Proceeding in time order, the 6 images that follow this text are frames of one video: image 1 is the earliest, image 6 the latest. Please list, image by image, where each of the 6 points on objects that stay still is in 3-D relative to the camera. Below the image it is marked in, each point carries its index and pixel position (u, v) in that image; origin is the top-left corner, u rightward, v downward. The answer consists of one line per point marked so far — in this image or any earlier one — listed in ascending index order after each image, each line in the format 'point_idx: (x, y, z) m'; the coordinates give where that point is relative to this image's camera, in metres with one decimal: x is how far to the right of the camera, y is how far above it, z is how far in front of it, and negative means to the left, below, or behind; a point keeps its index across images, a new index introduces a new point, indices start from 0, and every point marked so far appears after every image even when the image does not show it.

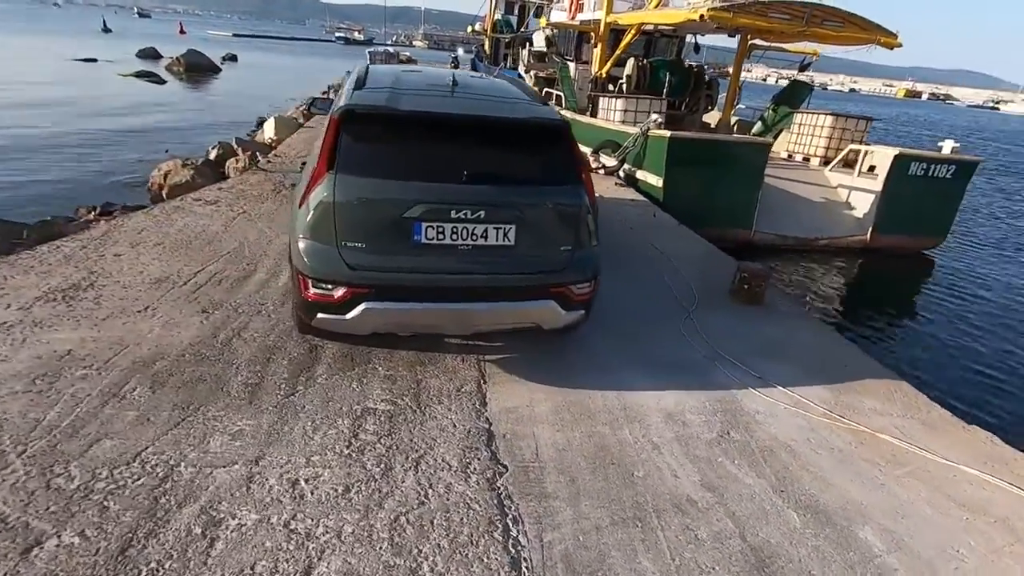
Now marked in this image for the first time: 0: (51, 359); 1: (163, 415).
0: (-2.7, -0.4, +3.2) m
1: (-1.8, -0.6, +2.8) m
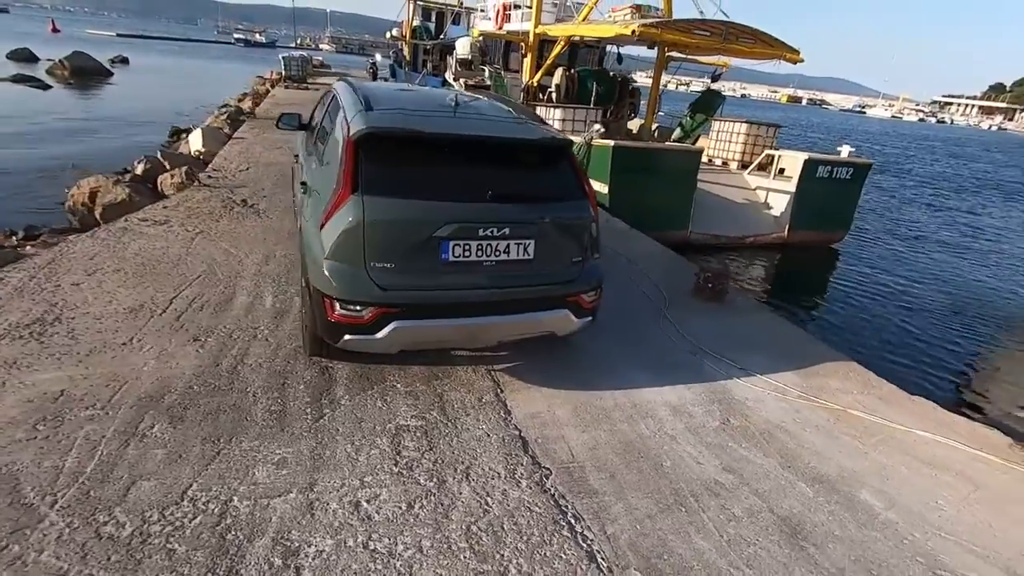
0: (-2.5, -0.6, +2.9) m
1: (-1.6, -0.8, +2.7) m
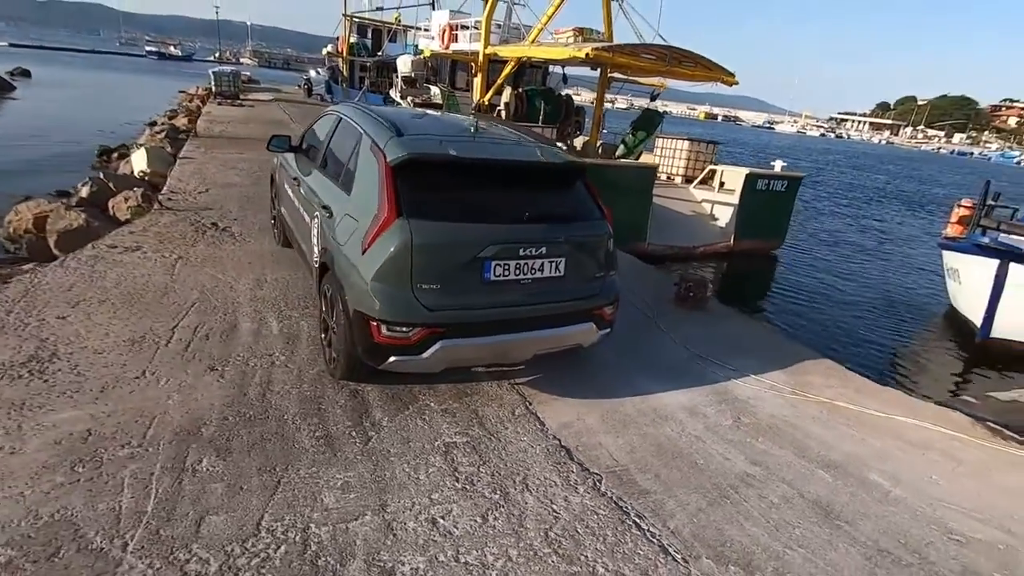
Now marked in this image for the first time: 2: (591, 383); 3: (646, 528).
0: (-2.2, -0.8, +2.8) m
1: (-1.3, -0.9, +2.6) m
2: (+0.6, -0.7, +4.0) m
3: (+0.6, -1.1, +2.6) m
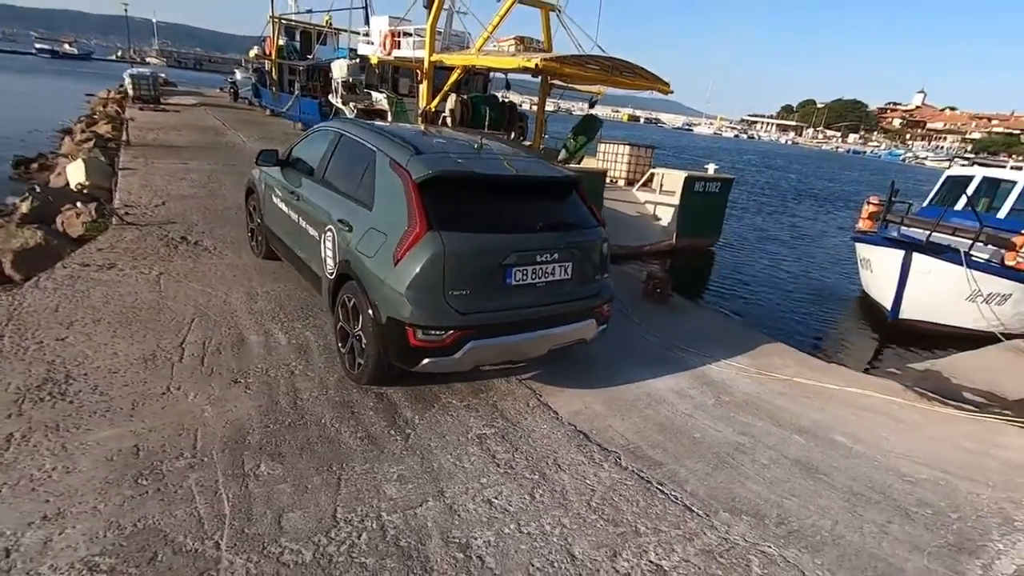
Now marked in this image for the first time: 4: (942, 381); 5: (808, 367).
0: (-2.0, -0.9, +2.9) m
1: (-1.0, -1.0, +2.8) m
2: (+0.6, -0.7, +4.4) m
3: (+0.9, -1.1, +3.0) m
4: (+4.8, -1.0, +6.1) m
5: (+2.8, -0.7, +5.1) m
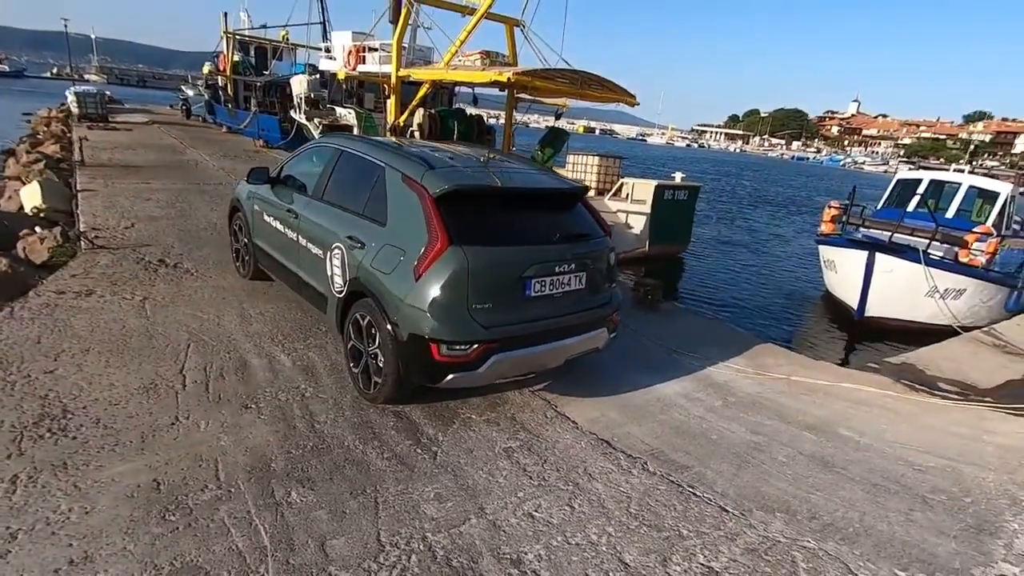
0: (-1.8, -1.0, +2.7) m
1: (-0.8, -1.1, +2.8) m
2: (+0.7, -0.8, +4.5) m
3: (+1.1, -1.2, +3.1) m
4: (+4.8, -1.0, +6.4) m
5: (+2.8, -0.8, +5.3) m
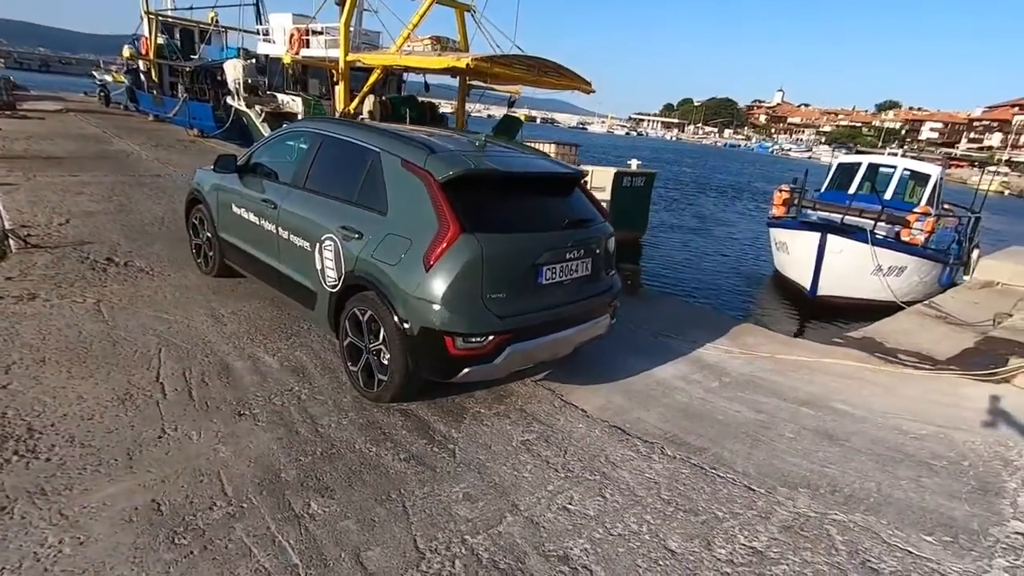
0: (-1.6, -1.0, +2.4) m
1: (-0.6, -1.1, +2.6) m
2: (+0.7, -0.7, +4.5) m
3: (+1.2, -1.1, +3.1) m
4: (+4.6, -0.7, +6.8) m
5: (+2.7, -0.6, +5.4) m
